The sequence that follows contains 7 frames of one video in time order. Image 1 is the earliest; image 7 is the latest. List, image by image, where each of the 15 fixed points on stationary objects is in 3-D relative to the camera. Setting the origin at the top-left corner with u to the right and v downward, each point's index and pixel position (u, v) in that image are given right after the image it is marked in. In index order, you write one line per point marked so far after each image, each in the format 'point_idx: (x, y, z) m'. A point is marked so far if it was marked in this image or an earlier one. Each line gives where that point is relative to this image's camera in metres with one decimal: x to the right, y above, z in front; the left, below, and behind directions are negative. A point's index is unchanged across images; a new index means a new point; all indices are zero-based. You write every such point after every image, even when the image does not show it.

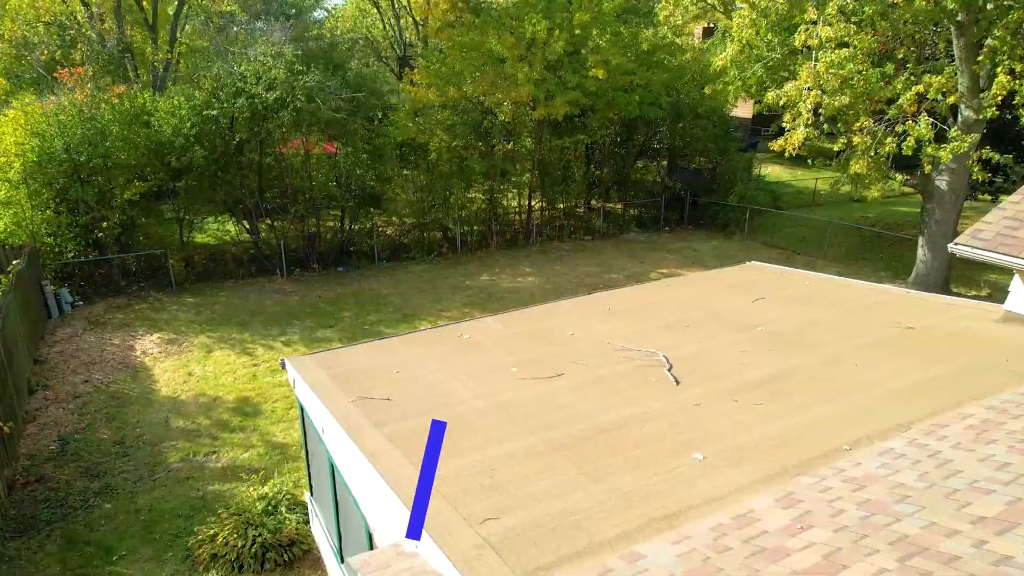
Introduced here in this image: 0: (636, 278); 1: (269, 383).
0: (+2.3, +0.2, +13.4) m
1: (-3.1, -1.2, +9.0) m
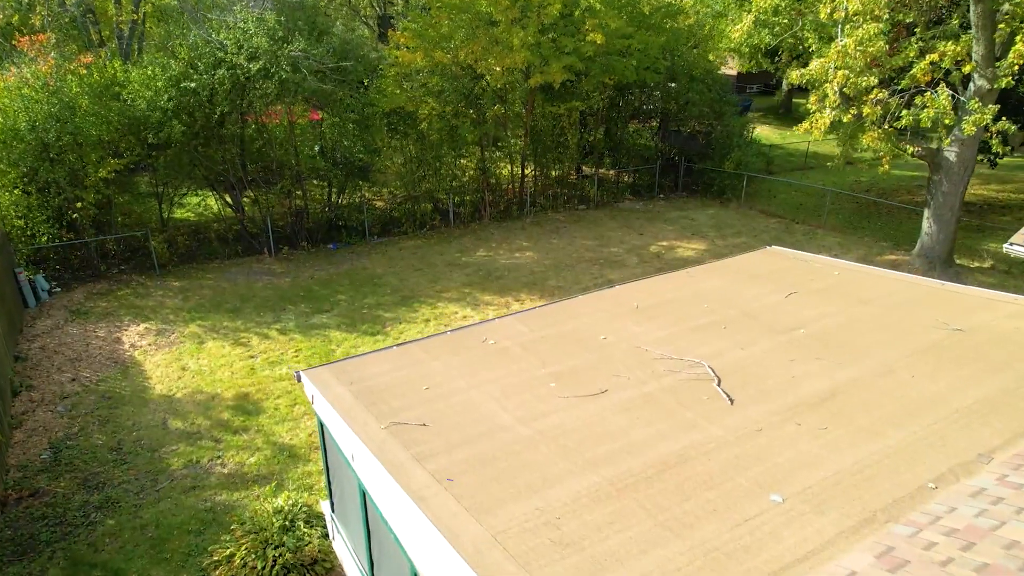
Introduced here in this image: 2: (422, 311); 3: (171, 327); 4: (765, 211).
0: (+2.3, +0.7, +13.1) m
1: (-2.9, -1.1, +8.6) m
2: (-1.3, -0.3, +10.5) m
3: (-4.7, -0.6, +9.8) m
4: (+5.5, +1.7, +15.6) m
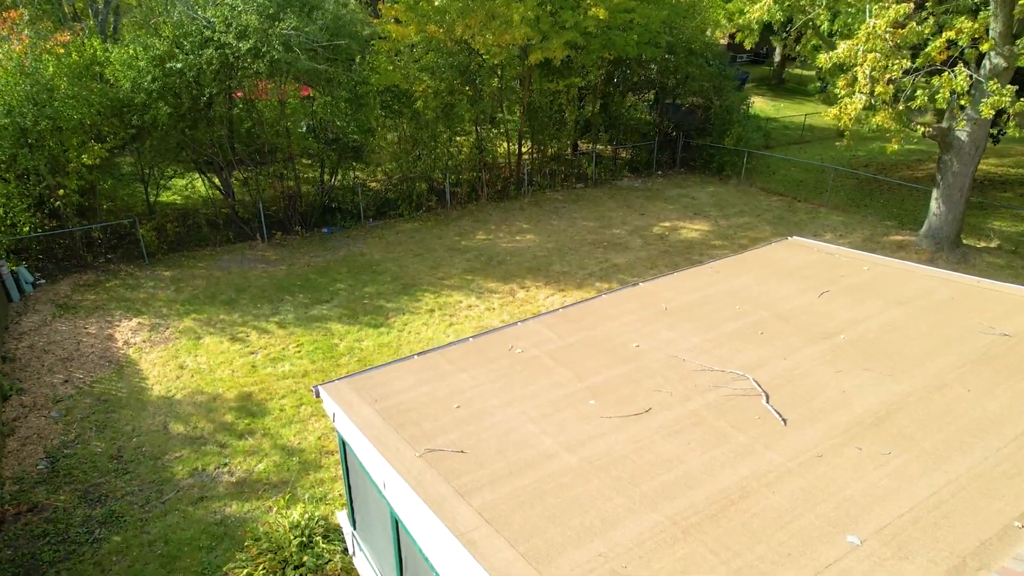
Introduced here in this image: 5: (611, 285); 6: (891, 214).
0: (+2.3, +1.0, +12.8) m
1: (-2.8, -1.0, +8.3) m
2: (-1.3, -0.2, +10.2) m
3: (-4.5, -0.5, +9.4) m
4: (+5.4, +2.1, +15.4) m
5: (+1.5, 0.0, +10.6) m
6: (+7.1, +1.4, +13.5) m
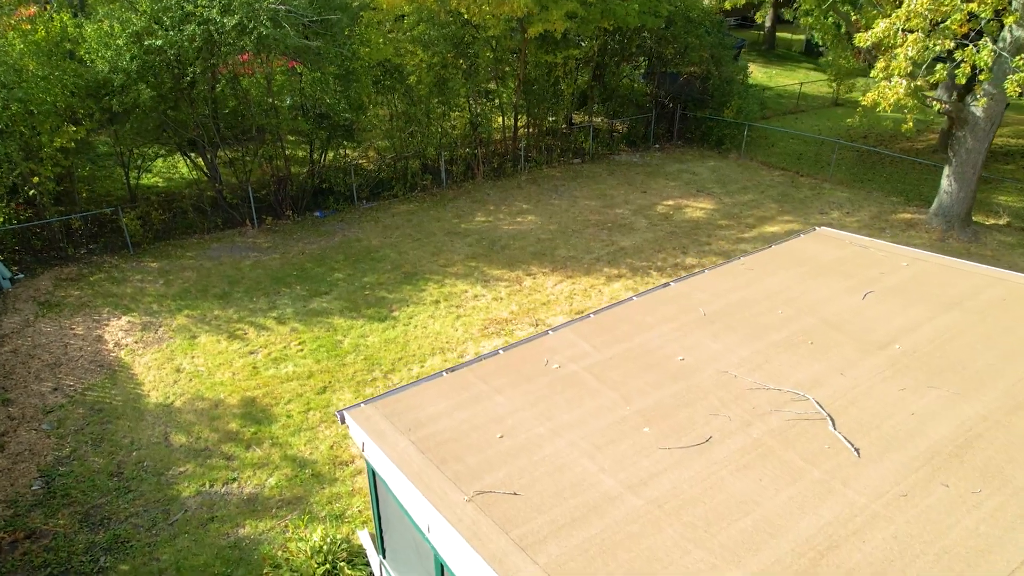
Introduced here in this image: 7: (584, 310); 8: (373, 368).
0: (+2.3, +1.3, +12.4) m
1: (-2.6, -1.0, +7.9) m
2: (-1.2, 0.0, +9.8) m
3: (-4.4, -0.4, +8.9) m
4: (+5.3, +2.6, +15.0) m
5: (+1.6, +0.2, +10.3) m
6: (+7.1, +1.8, +13.3) m
7: (+0.9, -0.3, +9.2) m
8: (-1.6, -0.9, +8.1) m
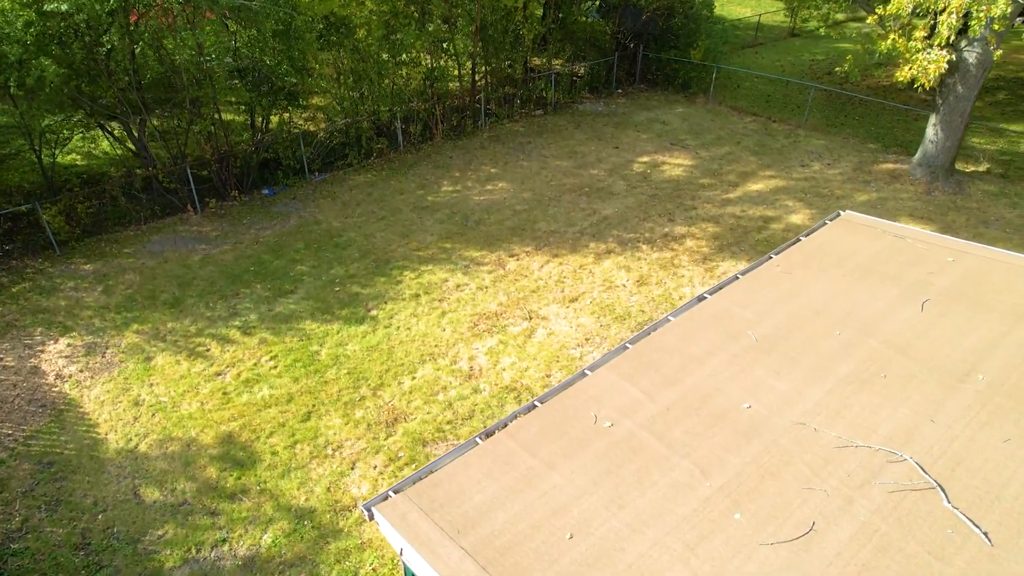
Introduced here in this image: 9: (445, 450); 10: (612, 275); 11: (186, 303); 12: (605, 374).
0: (+1.7, +1.9, +11.7) m
1: (-2.6, -1.1, +7.0) m
2: (-1.3, +0.1, +8.9) m
3: (-4.5, -0.6, +7.8) m
4: (+4.5, +3.6, +14.4) m
5: (+1.3, +0.6, +9.6) m
6: (+6.5, +2.8, +12.9) m
7: (+0.8, -0.1, +8.6) m
8: (-1.6, -1.0, +7.3) m
9: (-0.6, -1.5, +6.5) m
10: (+1.3, +0.2, +9.0) m
11: (-3.8, -0.2, +8.4) m
12: (+0.6, -0.6, +4.8) m
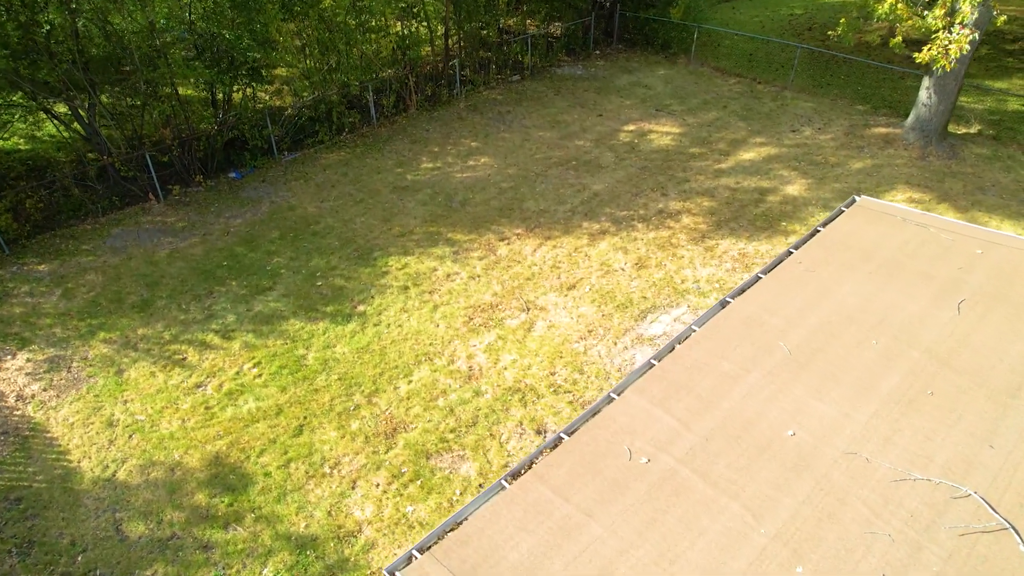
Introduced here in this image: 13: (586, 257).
0: (+1.4, +2.3, +11.2) m
1: (-2.5, -1.2, +6.5) m
2: (-1.4, +0.2, +8.4) m
3: (-4.5, -0.6, +7.2) m
4: (+4.0, +4.3, +13.9) m
5: (+1.2, +0.8, +9.2) m
6: (+6.1, +3.4, +12.6) m
7: (+0.7, 0.0, +8.2) m
8: (-1.5, -1.0, +6.8) m
9: (-0.5, -1.5, +6.1) m
10: (+1.2, +0.4, +8.6) m
11: (-3.9, -0.2, +7.8) m
12: (+0.8, -0.7, +4.5) m
13: (+0.9, +0.4, +8.6) m
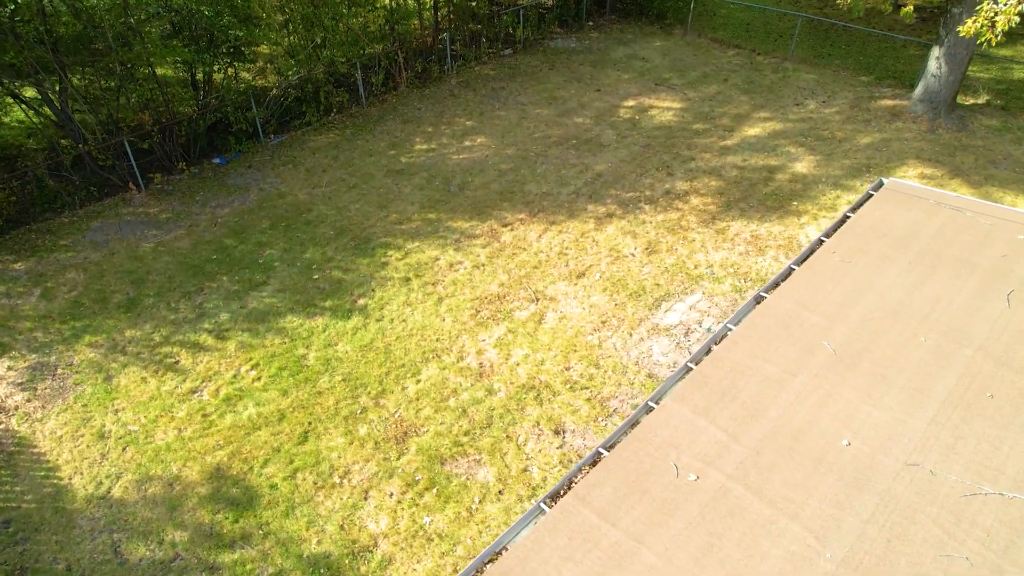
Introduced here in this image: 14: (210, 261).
0: (+1.4, +2.5, +10.8) m
1: (-2.4, -1.2, +6.2) m
2: (-1.4, +0.3, +8.0) m
3: (-4.4, -0.7, +6.7) m
4: (+3.9, +4.7, +13.5) m
5: (+1.2, +1.0, +8.8) m
6: (+6.0, +3.8, +12.2) m
7: (+0.8, +0.2, +7.8) m
8: (-1.4, -1.0, +6.5) m
9: (-0.4, -1.5, +5.8) m
10: (+1.2, +0.5, +8.3) m
11: (-3.8, -0.2, +7.4) m
12: (+0.9, -0.7, +4.1) m
13: (+0.9, +0.5, +8.3) m
14: (-3.4, +0.3, +8.0) m
